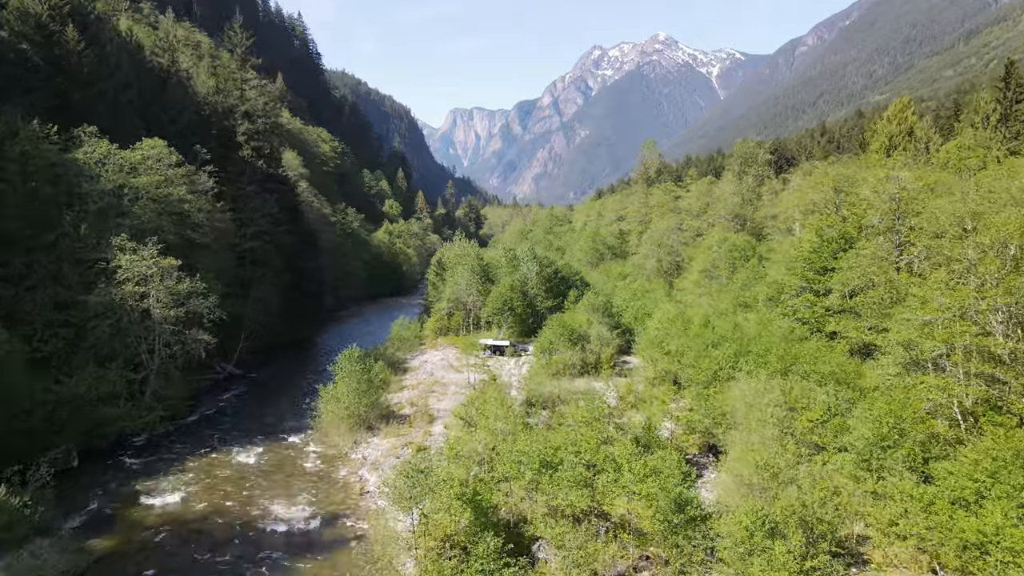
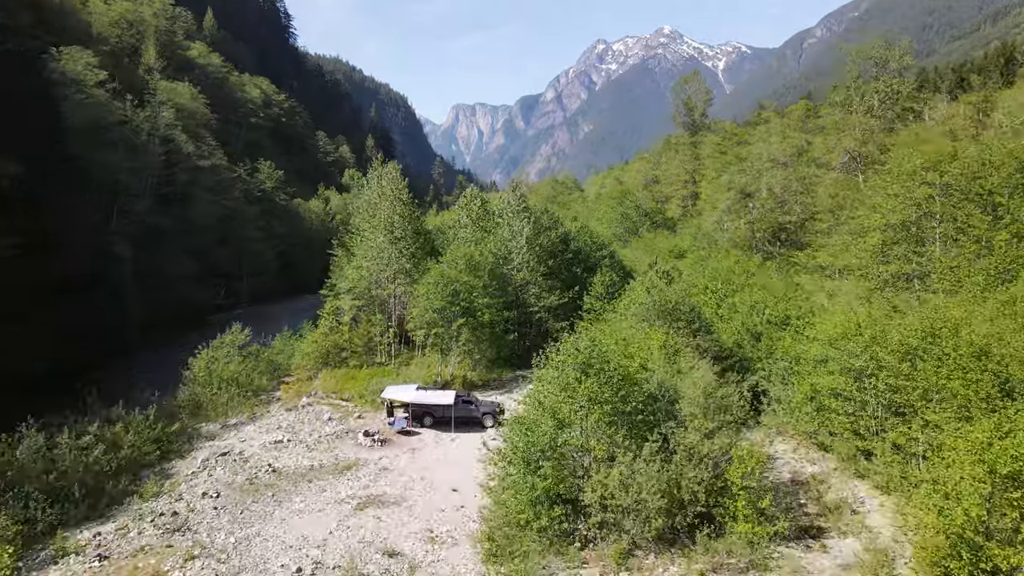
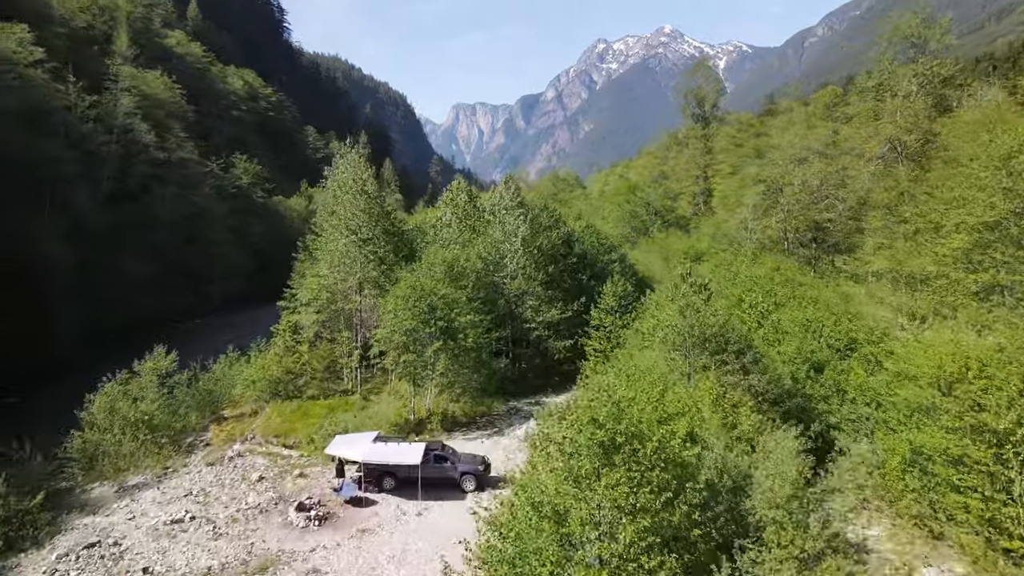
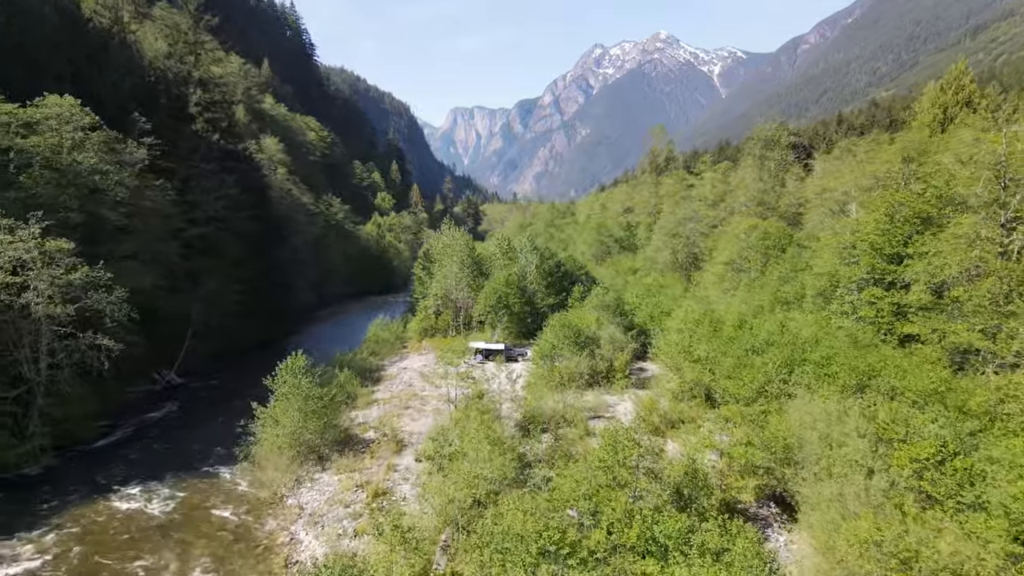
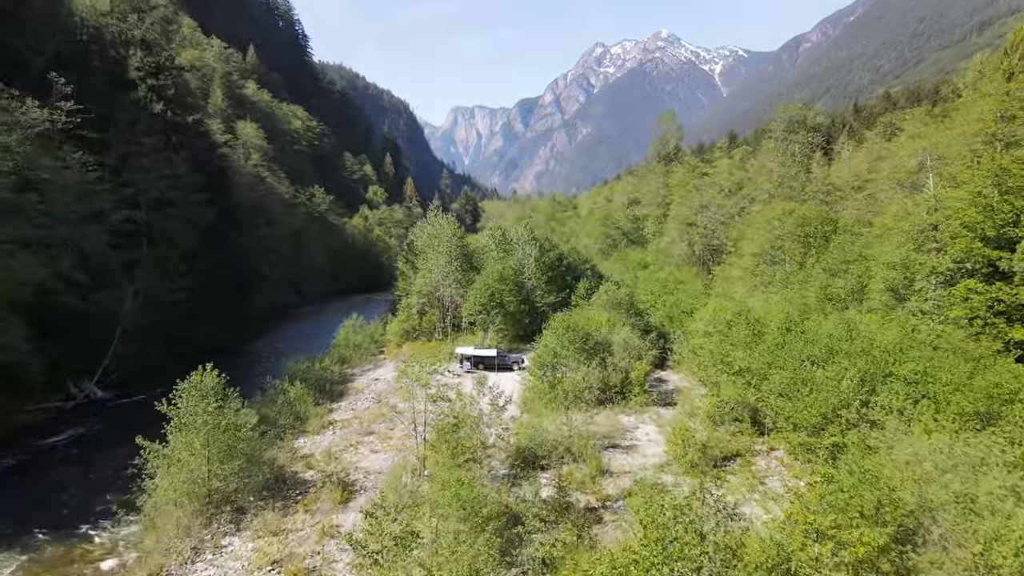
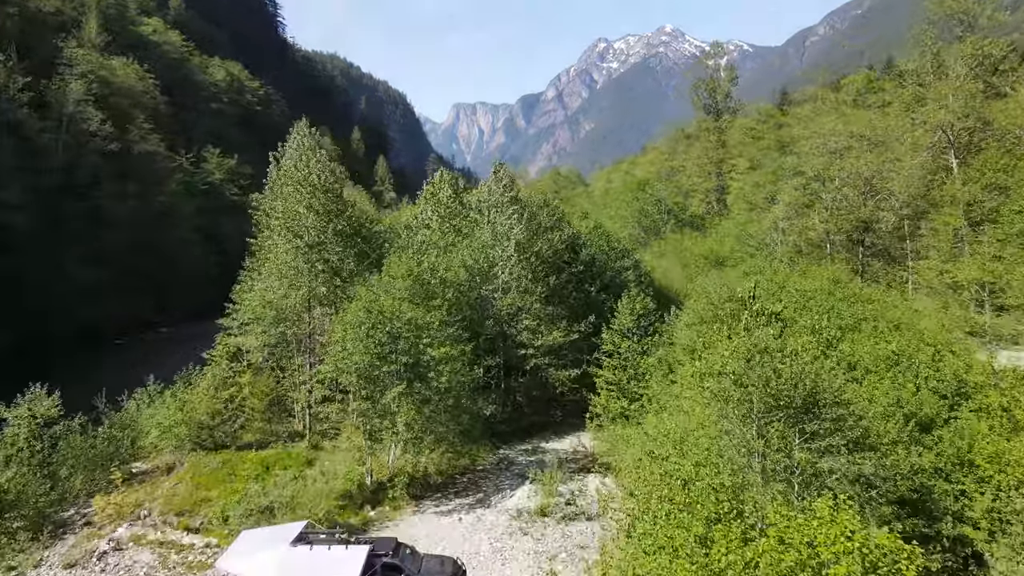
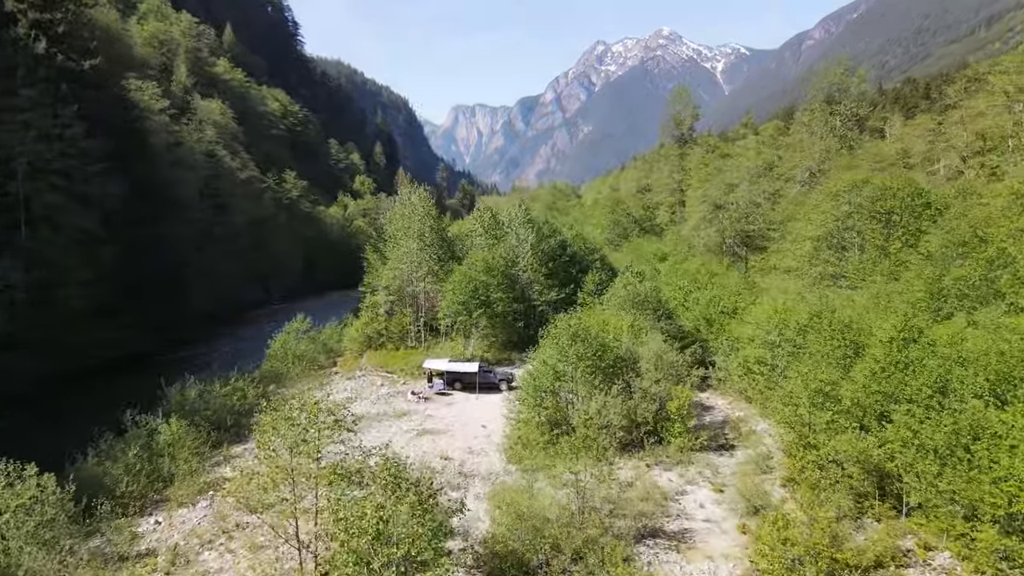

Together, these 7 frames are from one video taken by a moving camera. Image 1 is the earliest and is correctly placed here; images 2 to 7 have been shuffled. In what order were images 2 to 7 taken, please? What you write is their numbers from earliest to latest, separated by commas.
4, 5, 7, 2, 3, 6
